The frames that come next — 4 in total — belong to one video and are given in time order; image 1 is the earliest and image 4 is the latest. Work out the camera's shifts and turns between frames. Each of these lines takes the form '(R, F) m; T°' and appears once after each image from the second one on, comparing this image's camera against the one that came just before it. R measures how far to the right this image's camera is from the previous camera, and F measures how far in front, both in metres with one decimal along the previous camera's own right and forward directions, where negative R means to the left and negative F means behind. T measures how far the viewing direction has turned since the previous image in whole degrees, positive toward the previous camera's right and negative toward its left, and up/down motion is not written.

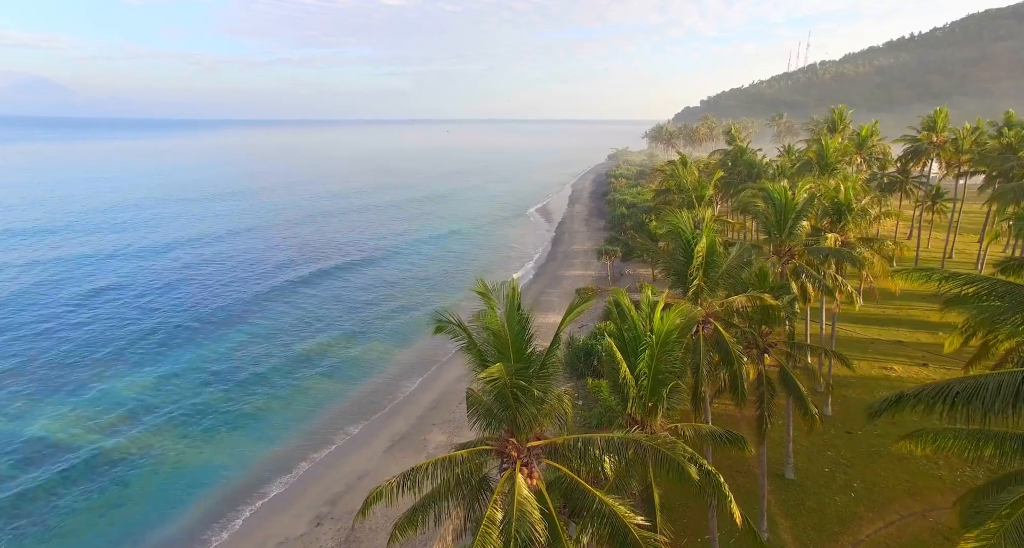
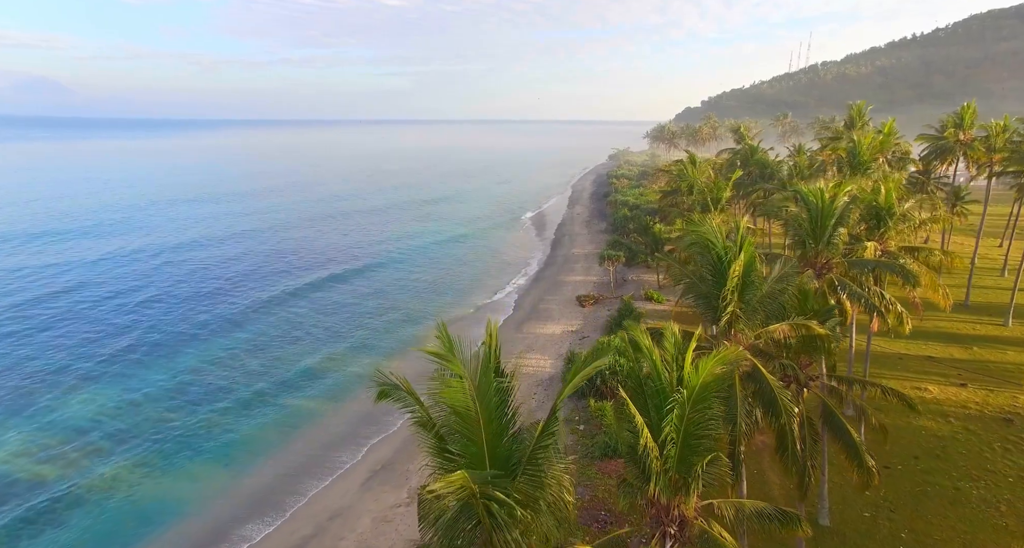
(+0.2, +2.7) m; 0°
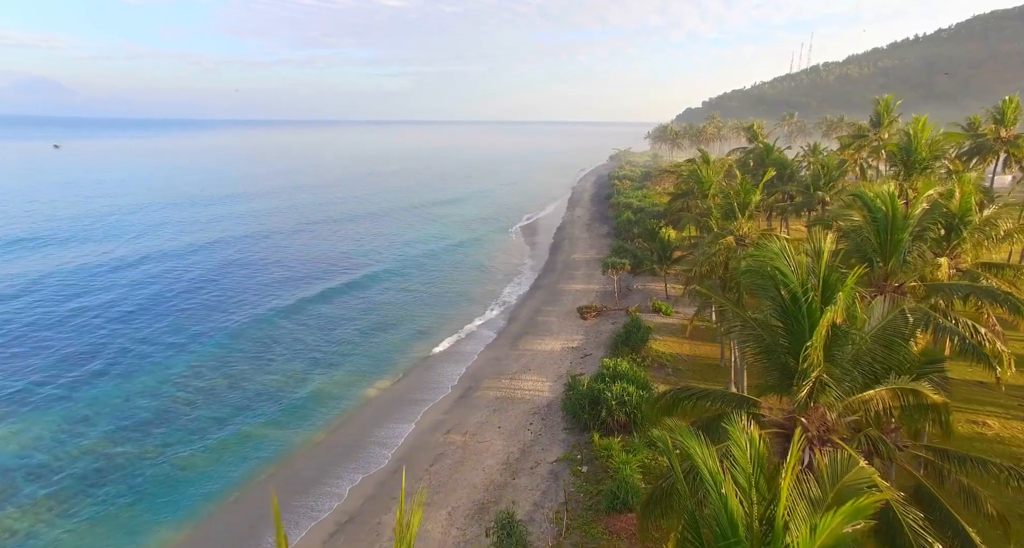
(+0.3, +3.4) m; 0°
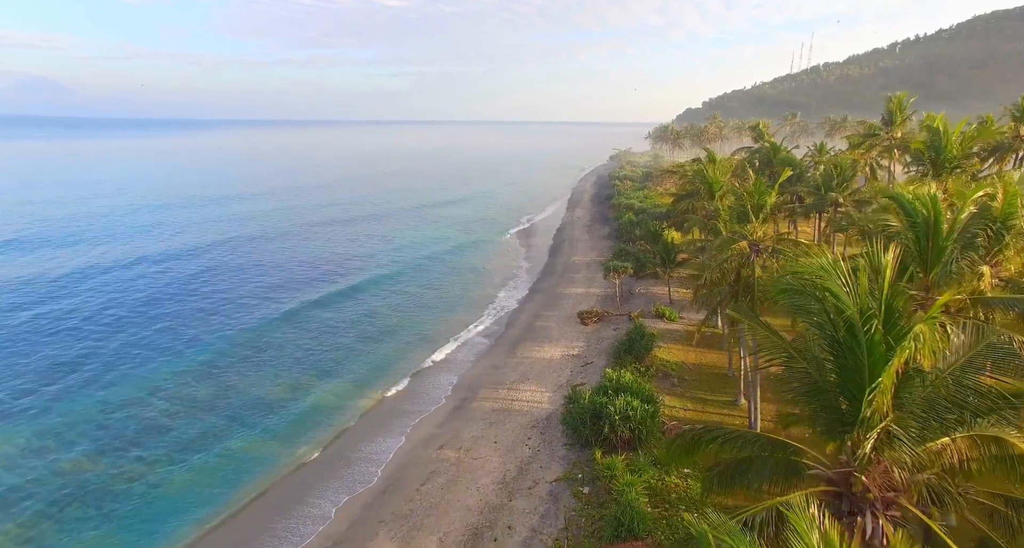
(+0.1, +1.4) m; 0°
